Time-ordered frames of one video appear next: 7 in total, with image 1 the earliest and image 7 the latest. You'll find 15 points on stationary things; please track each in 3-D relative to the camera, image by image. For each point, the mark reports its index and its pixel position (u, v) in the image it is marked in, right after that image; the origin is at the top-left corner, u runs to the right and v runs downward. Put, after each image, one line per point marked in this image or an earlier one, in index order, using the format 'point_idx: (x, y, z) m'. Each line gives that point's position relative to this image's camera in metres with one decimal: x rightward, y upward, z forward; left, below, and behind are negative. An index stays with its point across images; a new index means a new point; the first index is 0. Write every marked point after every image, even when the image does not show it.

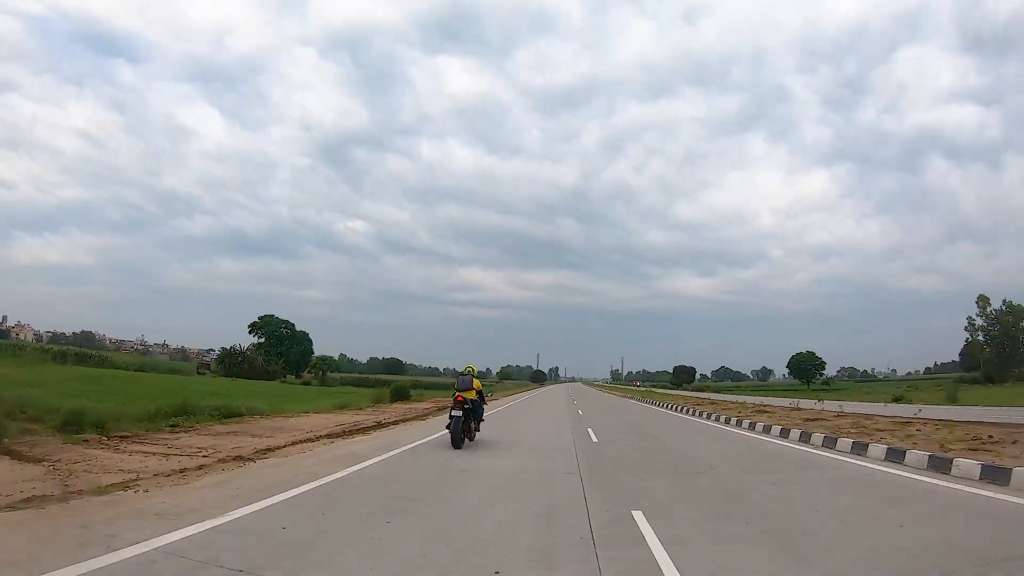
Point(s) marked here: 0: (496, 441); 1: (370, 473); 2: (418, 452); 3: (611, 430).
0: (-0.2, -3.3, +13.7) m
1: (-2.2, -2.9, +10.5) m
2: (-1.5, -3.0, +12.1) m
3: (+2.8, -3.8, +17.4) m
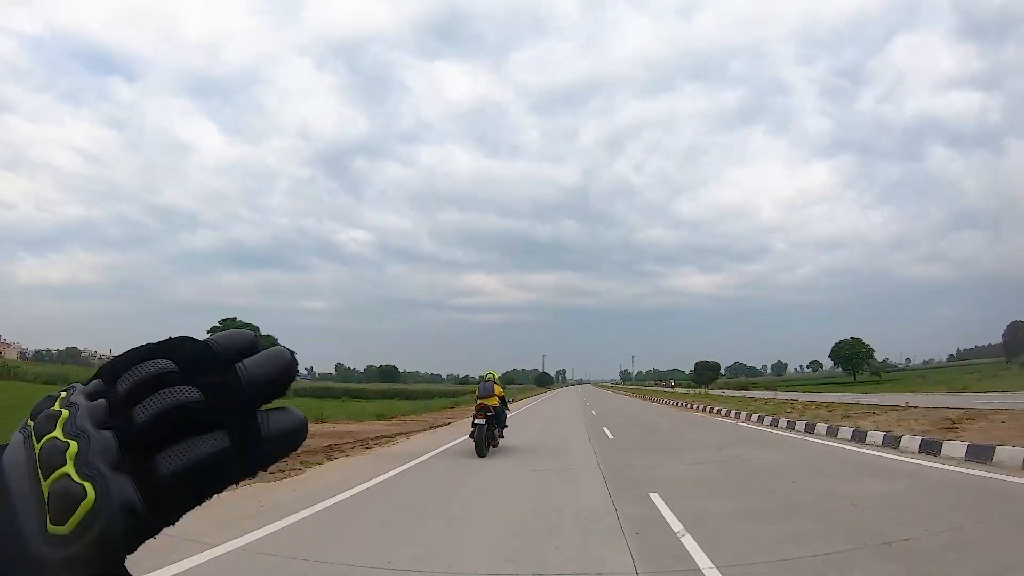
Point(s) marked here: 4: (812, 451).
0: (+0.2, -3.4, +13.6) m
1: (-1.8, -3.1, +10.4) m
2: (-1.2, -3.2, +12.1) m
3: (+3.2, -3.8, +17.3) m
4: (+7.0, -3.7, +14.6) m
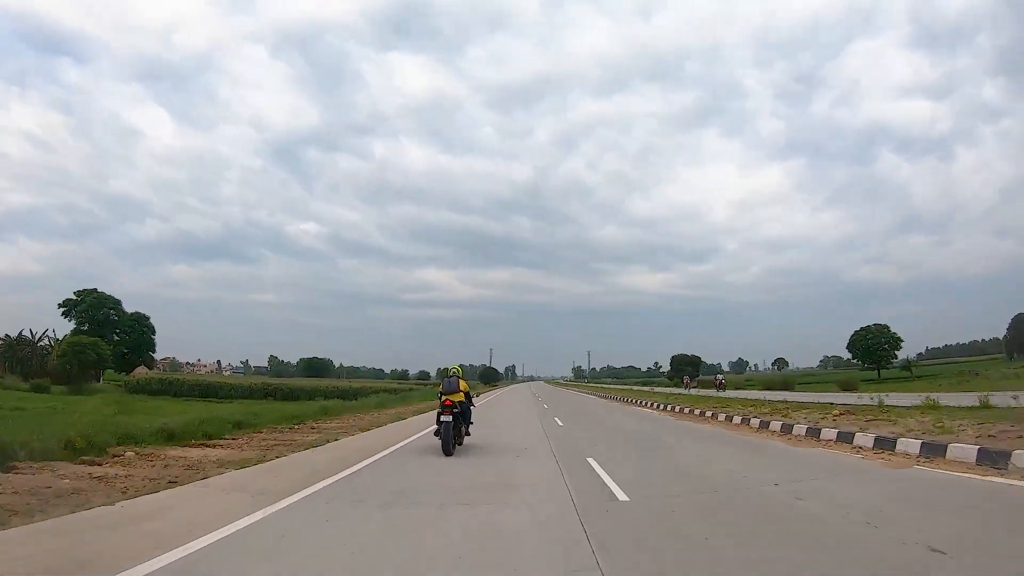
0: (-0.6, -3.3, +13.5) m
1: (-2.4, -3.0, +10.2) m
2: (-1.9, -3.1, +11.9) m
3: (+2.1, -3.8, +17.4) m
4: (+6.0, -3.7, +15.0) m
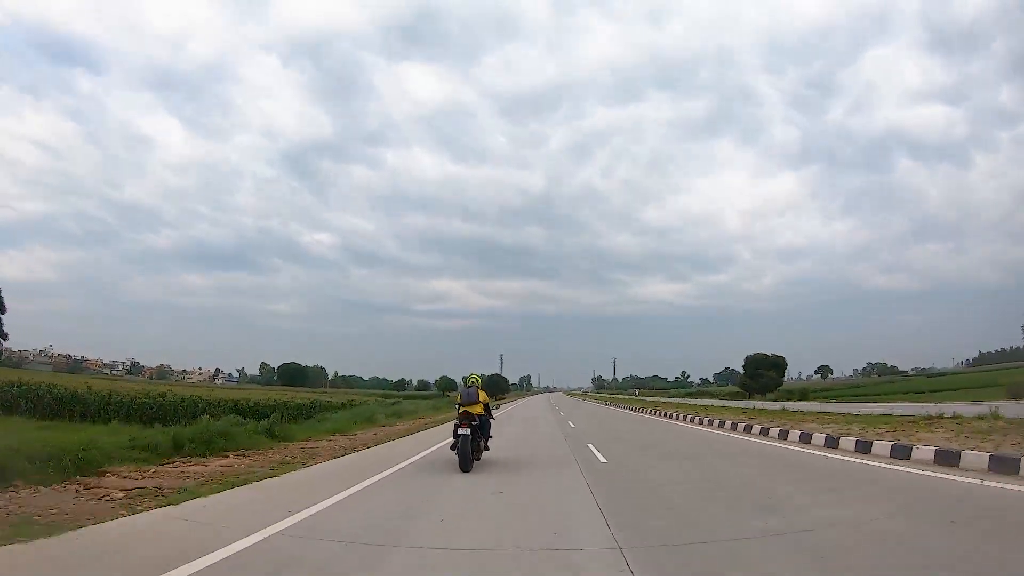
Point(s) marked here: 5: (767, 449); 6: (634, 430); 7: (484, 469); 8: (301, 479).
0: (-0.3, -3.4, +12.9) m
1: (-2.2, -3.0, +9.7) m
2: (-1.6, -3.2, +11.3) m
3: (+2.6, -3.9, +16.8) m
4: (+6.4, -3.9, +14.3) m
5: (+6.4, -4.1, +16.5) m
6: (+3.6, -4.2, +19.1) m
7: (-0.6, -3.1, +11.2) m
8: (-3.4, -3.1, +10.5) m
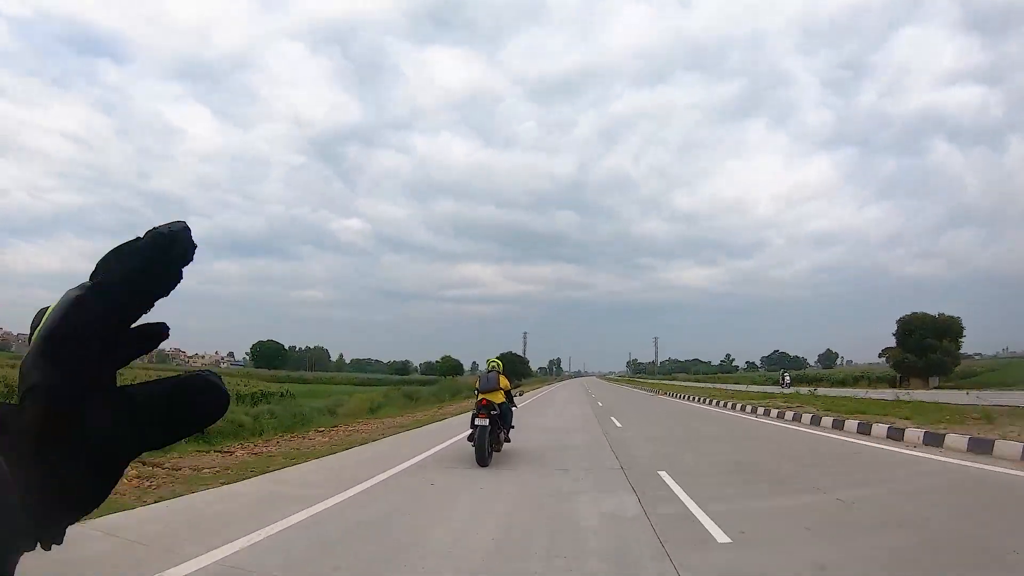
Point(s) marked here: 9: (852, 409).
0: (+0.3, -3.0, +12.0) m
1: (-1.8, -2.7, +8.8) m
2: (-1.1, -2.8, +10.4) m
3: (+3.3, -3.4, +15.7) m
4: (+7.0, -3.4, +13.0) m
5: (+7.1, -3.5, +15.2) m
6: (+4.4, -3.6, +18.0) m
7: (-0.1, -2.7, +10.2) m
8: (-3.0, -2.7, +9.7) m
9: (+10.3, -3.7, +19.6) m
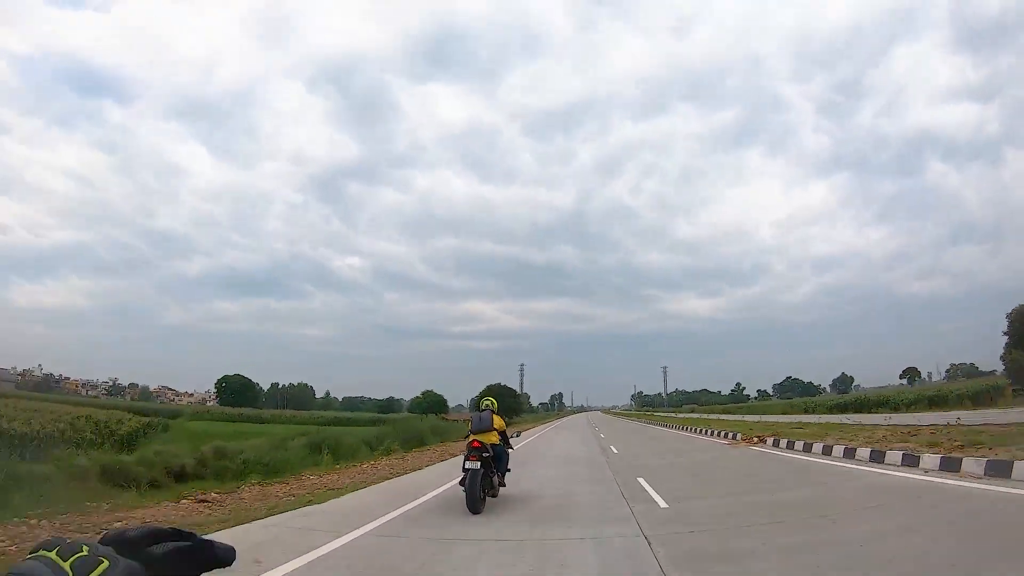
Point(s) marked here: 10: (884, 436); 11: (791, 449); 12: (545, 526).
0: (+0.3, -3.5, +11.3) m
1: (-1.8, -3.1, +8.1) m
2: (-1.1, -3.3, +9.8) m
3: (+3.3, -4.1, +15.0) m
4: (+7.0, -3.8, +12.3) m
5: (+7.2, -4.1, +14.5) m
6: (+4.5, -4.4, +17.3) m
7: (-0.1, -3.2, +9.5) m
8: (-3.0, -3.2, +9.0) m
9: (+10.4, -4.4, +18.8) m
10: (+10.8, -4.3, +18.7) m
11: (+8.2, -4.7, +18.9) m
12: (+0.4, -3.1, +8.0) m
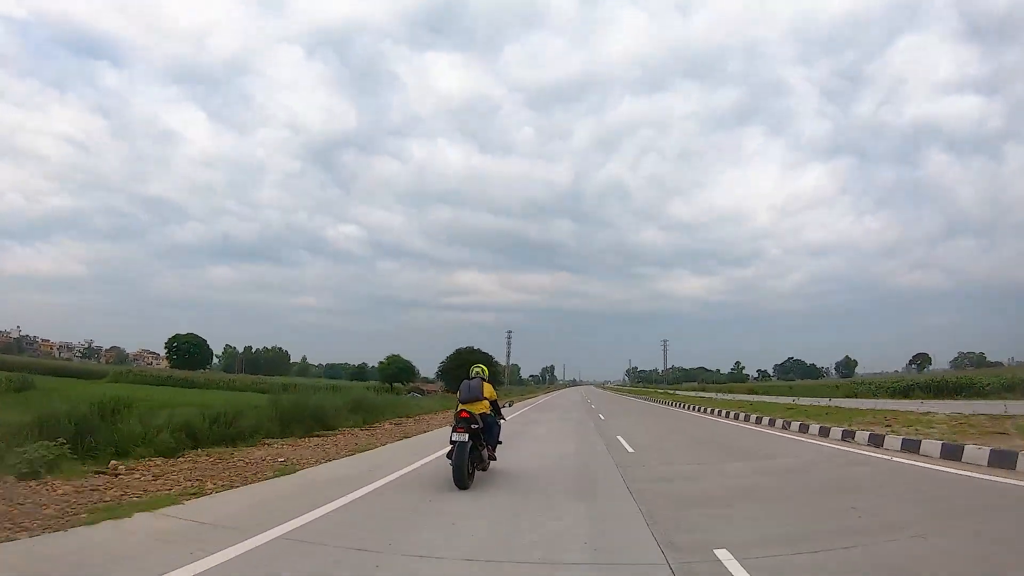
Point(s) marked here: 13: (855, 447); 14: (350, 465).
0: (+0.1, -3.0, +11.0) m
1: (-1.9, -2.6, +7.8) m
2: (-1.2, -2.7, +9.5) m
3: (+3.1, -3.5, +14.7) m
4: (+6.8, -3.4, +12.1) m
5: (+6.9, -3.6, +14.3) m
6: (+4.2, -3.7, +17.0) m
7: (-0.2, -2.7, +9.2) m
8: (-3.1, -2.7, +8.7) m
9: (+10.1, -3.8, +18.6) m
10: (+10.5, -3.8, +18.5) m
11: (+7.9, -4.1, +18.8) m
12: (+0.3, -2.7, +7.7) m
13: (+7.9, -3.7, +14.9) m
14: (-2.6, -2.9, +10.3) m
